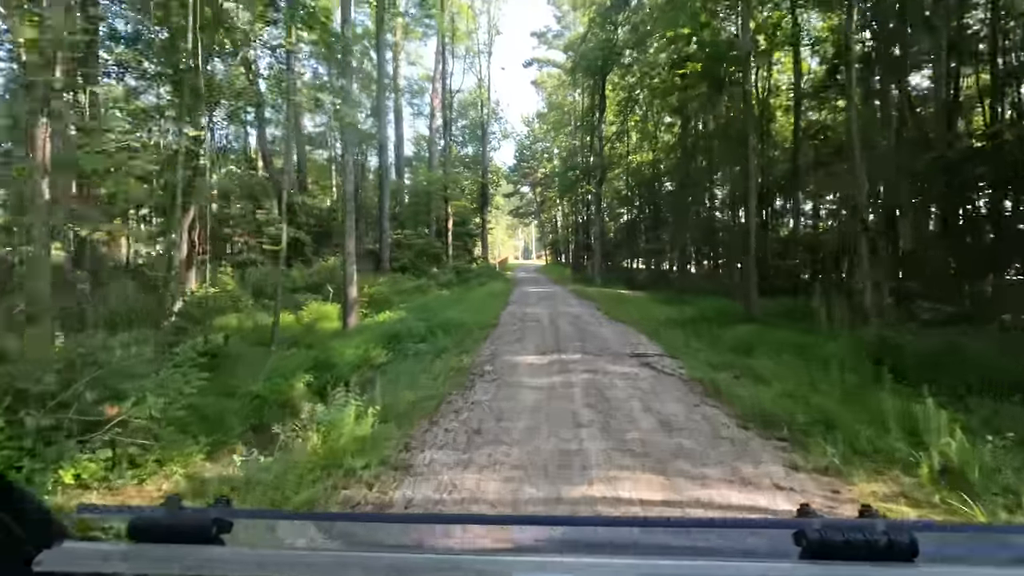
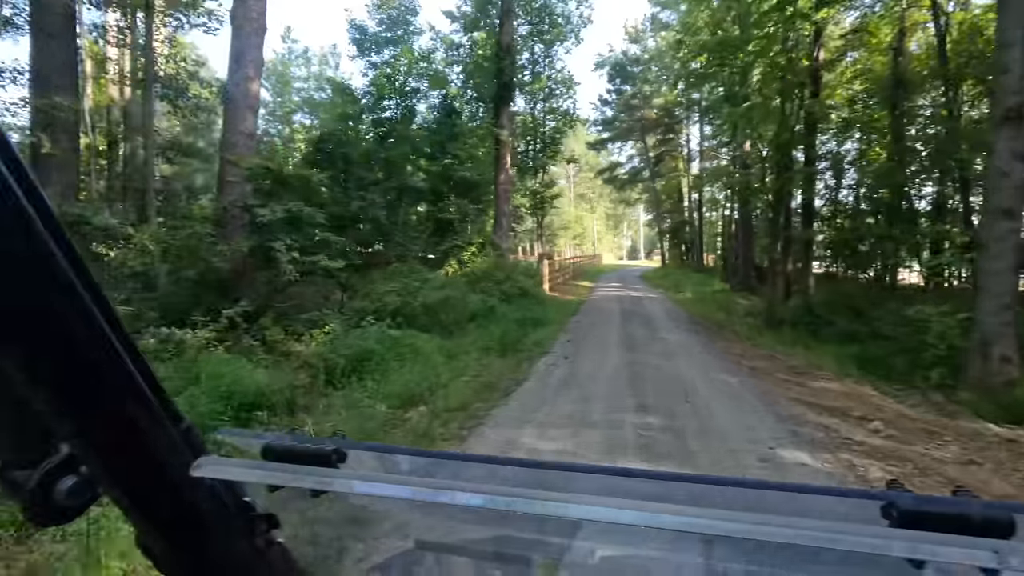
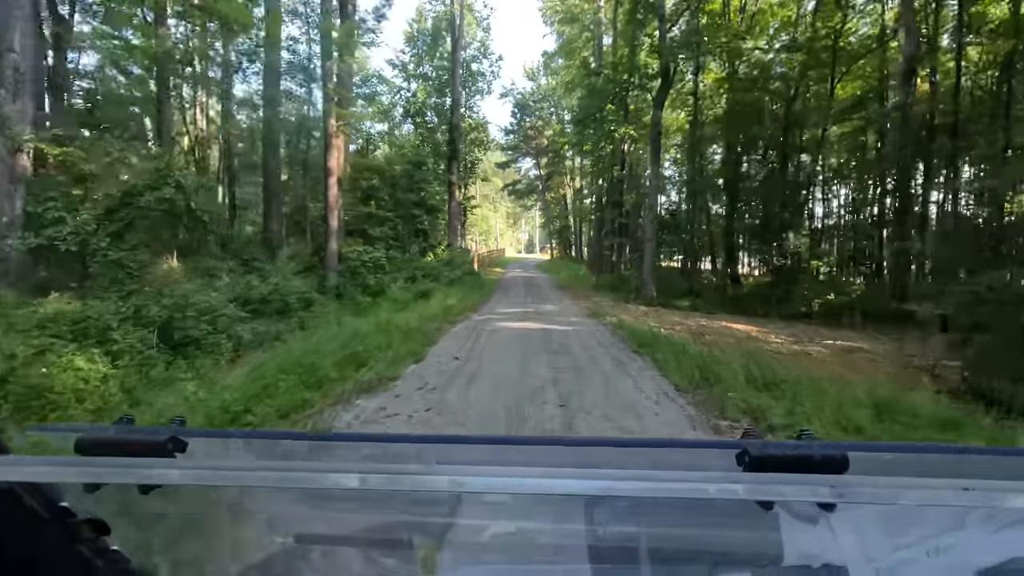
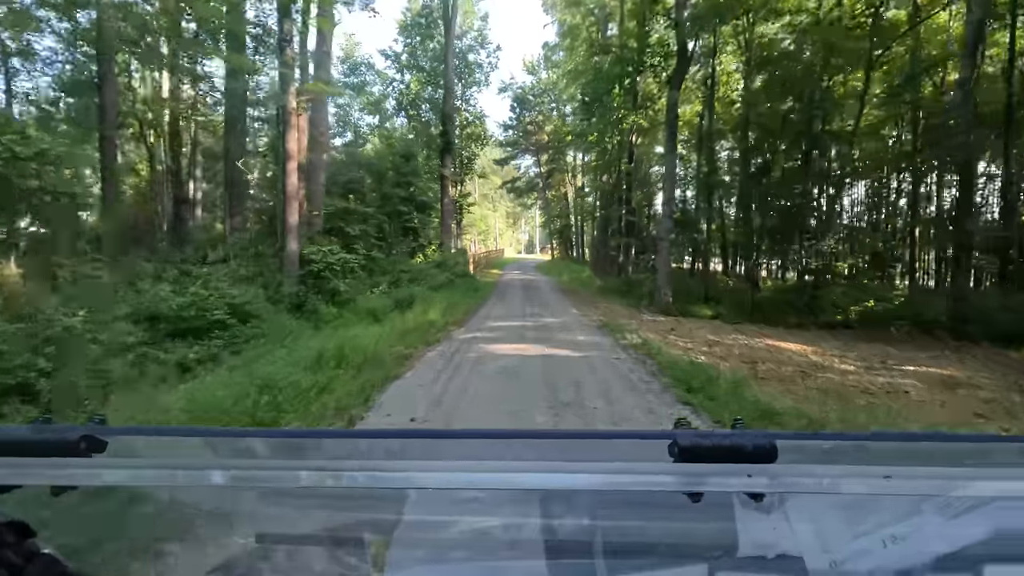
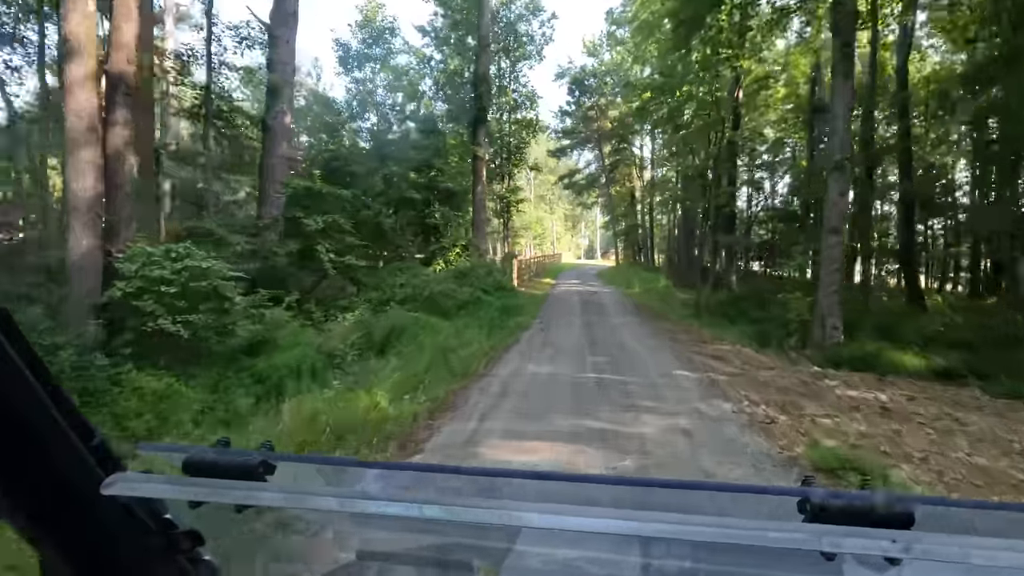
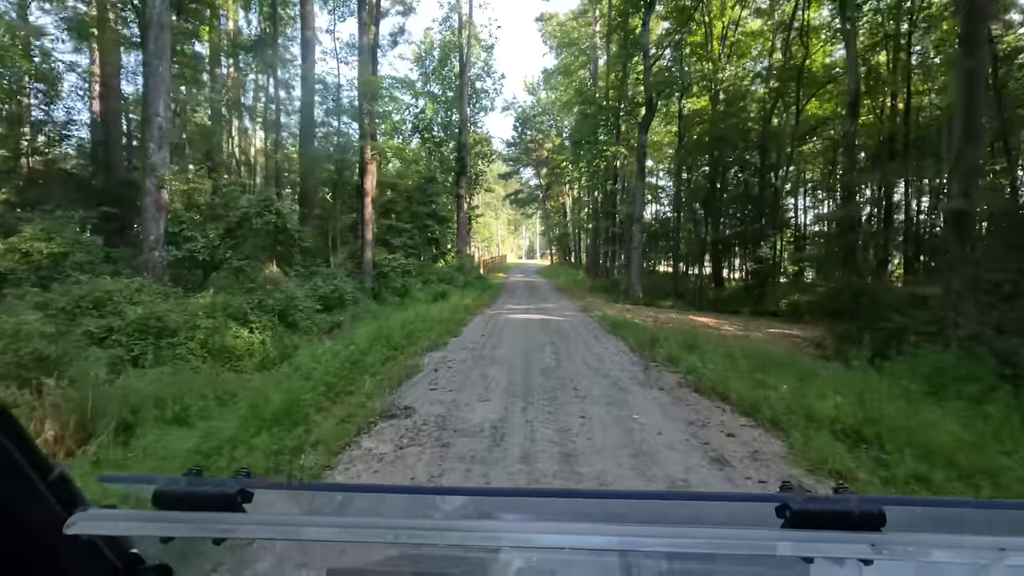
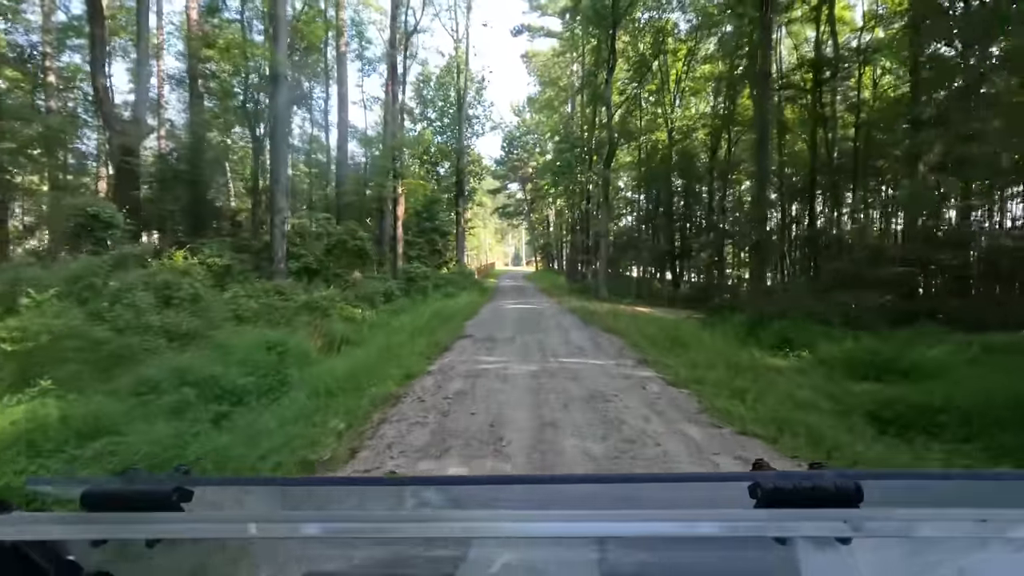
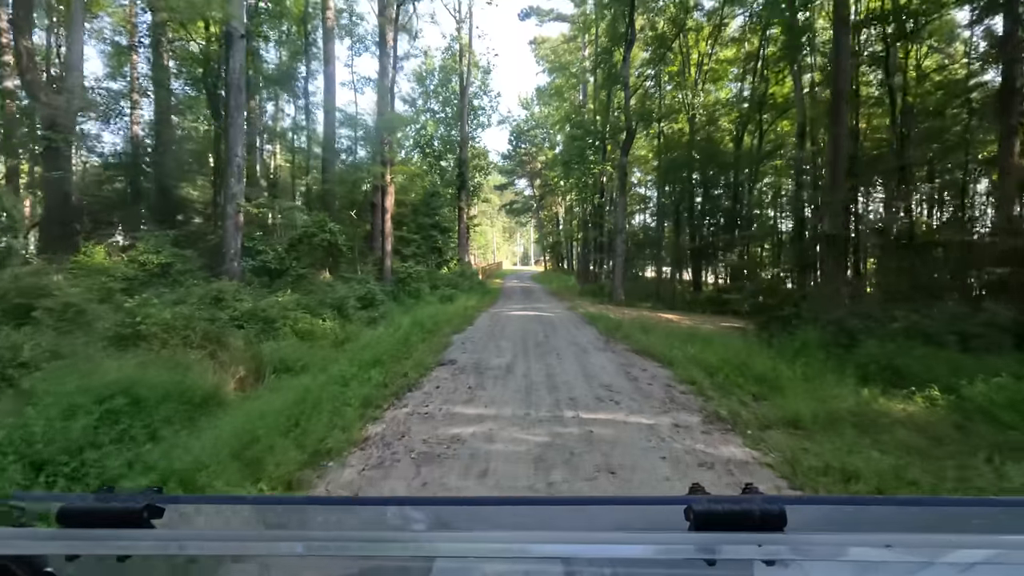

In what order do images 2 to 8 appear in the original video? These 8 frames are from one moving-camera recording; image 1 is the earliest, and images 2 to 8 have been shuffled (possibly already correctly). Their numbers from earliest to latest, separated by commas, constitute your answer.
7, 8, 6, 3, 4, 5, 2
